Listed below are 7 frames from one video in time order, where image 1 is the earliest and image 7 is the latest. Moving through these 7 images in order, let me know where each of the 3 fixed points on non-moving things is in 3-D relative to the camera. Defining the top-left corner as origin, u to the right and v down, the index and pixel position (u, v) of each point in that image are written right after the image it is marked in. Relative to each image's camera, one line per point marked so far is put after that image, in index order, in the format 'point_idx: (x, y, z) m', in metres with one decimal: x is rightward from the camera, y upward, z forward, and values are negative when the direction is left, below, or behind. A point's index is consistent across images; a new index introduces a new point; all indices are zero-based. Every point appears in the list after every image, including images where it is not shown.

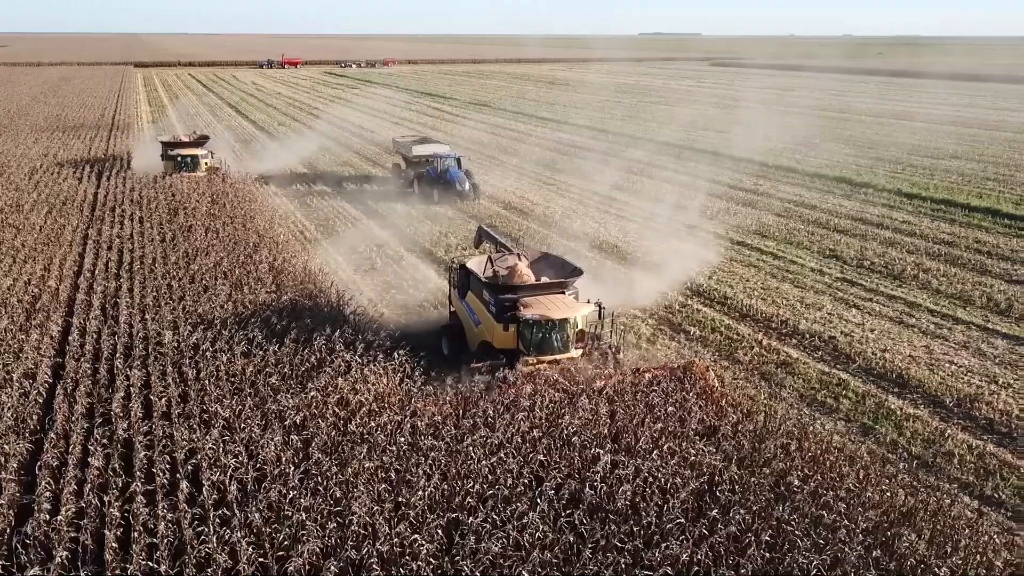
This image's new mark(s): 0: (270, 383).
0: (-2.4, -1.0, +8.3) m
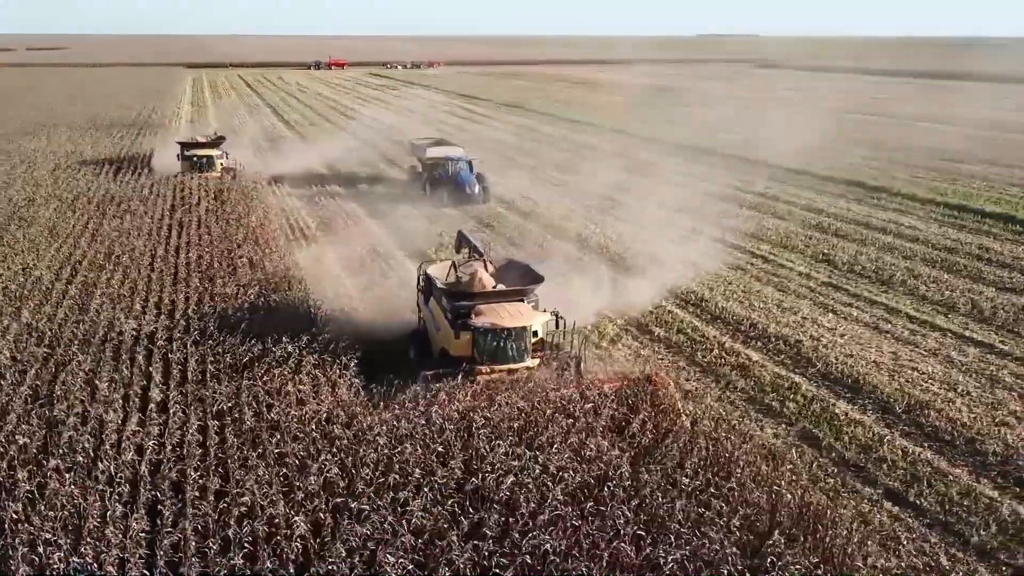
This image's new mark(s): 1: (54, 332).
0: (-3.2, -0.9, +8.7) m
1: (-5.6, -0.5, +10.0) m
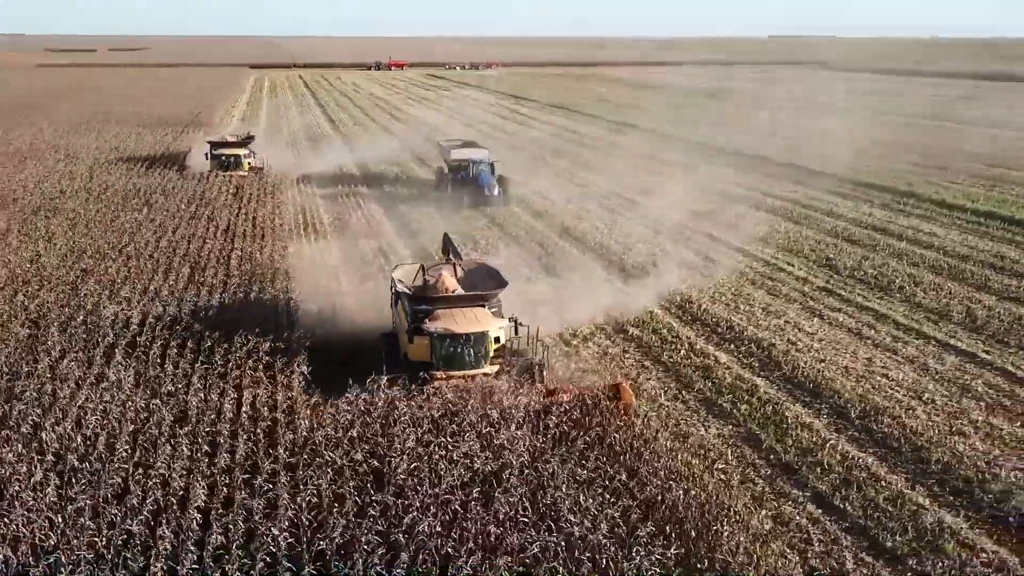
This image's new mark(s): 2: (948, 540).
0: (-3.9, -0.8, +9.2) m
1: (-6.1, -0.3, +10.7) m
2: (+4.0, -2.3, +7.5) m
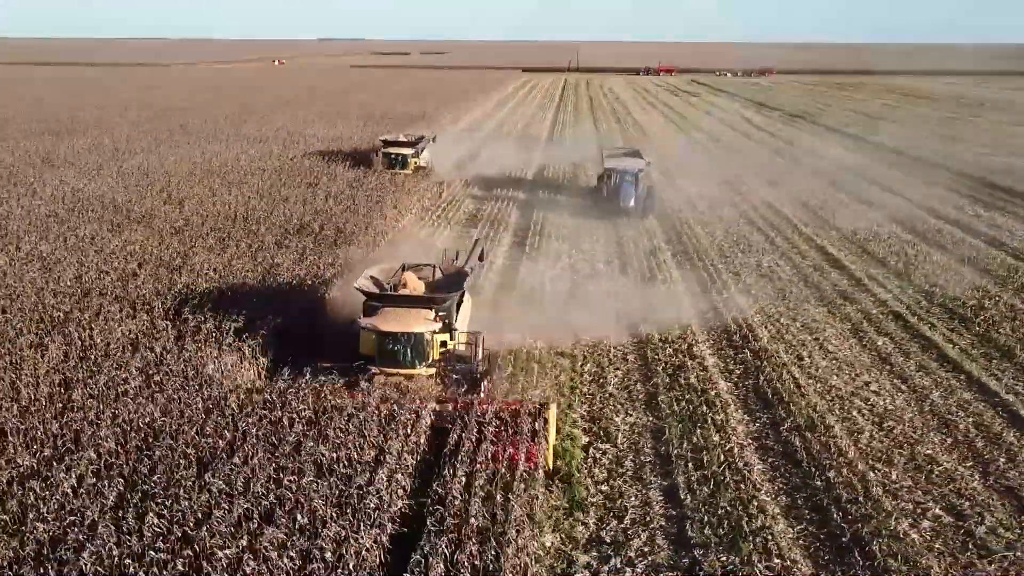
0: (-4.5, -0.1, +11.8) m
1: (-6.1, +0.5, +13.9) m
2: (+2.3, -2.4, +7.7) m
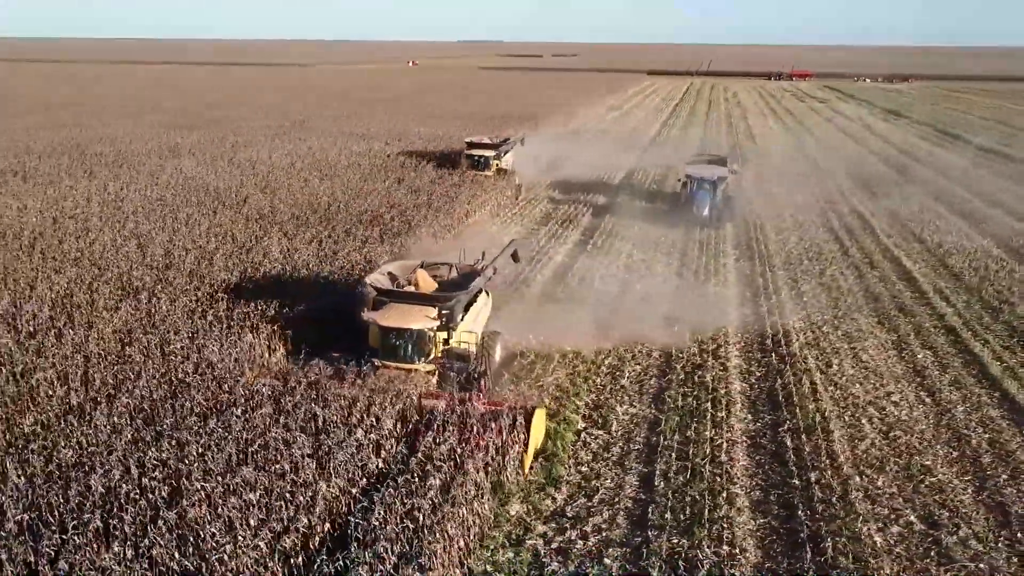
0: (-4.0, +0.2, +13.1) m
1: (-5.2, +0.9, +15.4) m
2: (+1.9, -2.4, +8.0) m
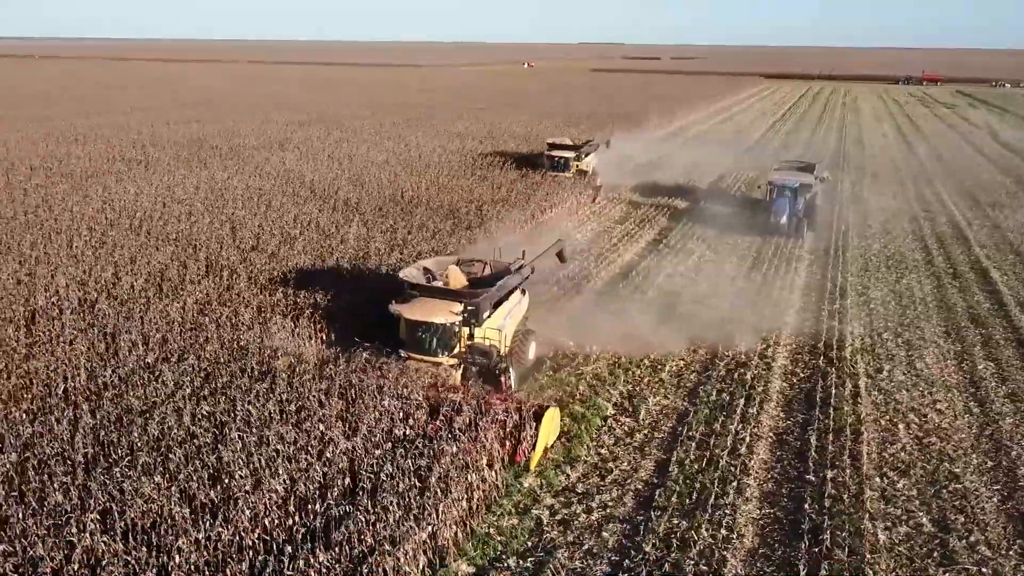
0: (-3.0, +0.5, +14.1) m
1: (-3.9, +1.3, +16.6) m
2: (+2.0, -2.3, +8.3) m
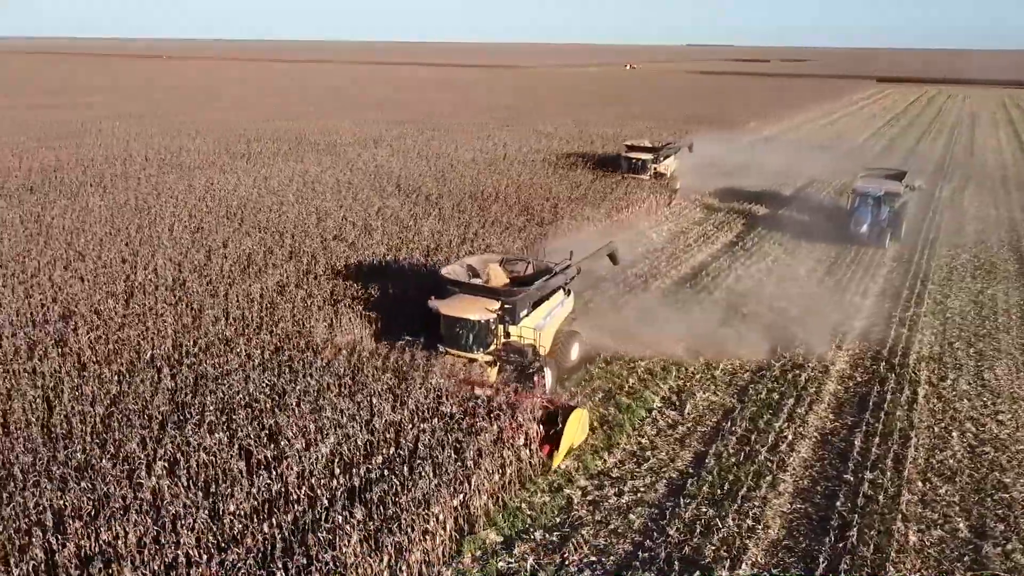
0: (-1.8, +0.7, +14.9) m
1: (-2.4, +1.5, +17.4) m
2: (+2.4, -2.2, +8.4) m
